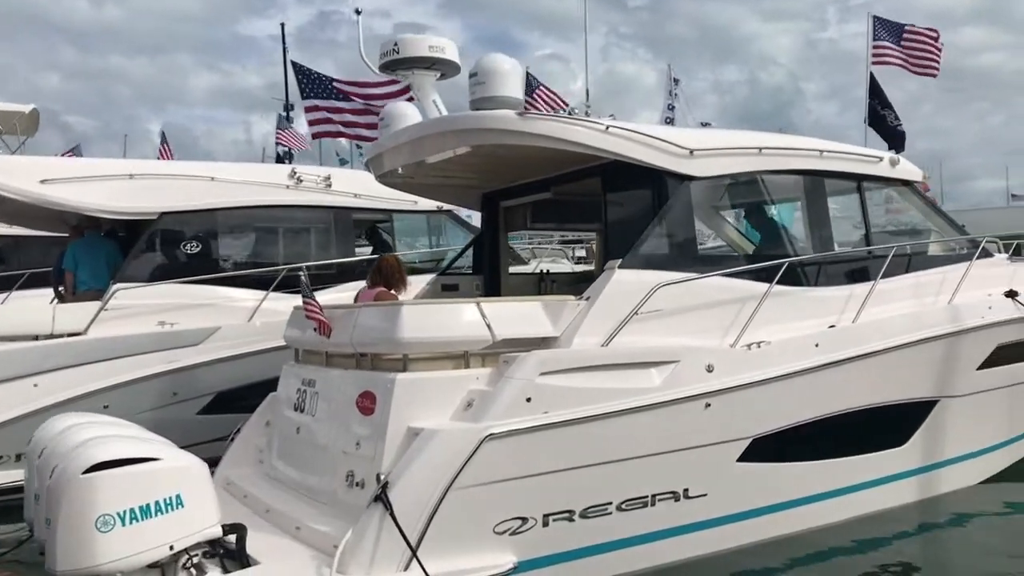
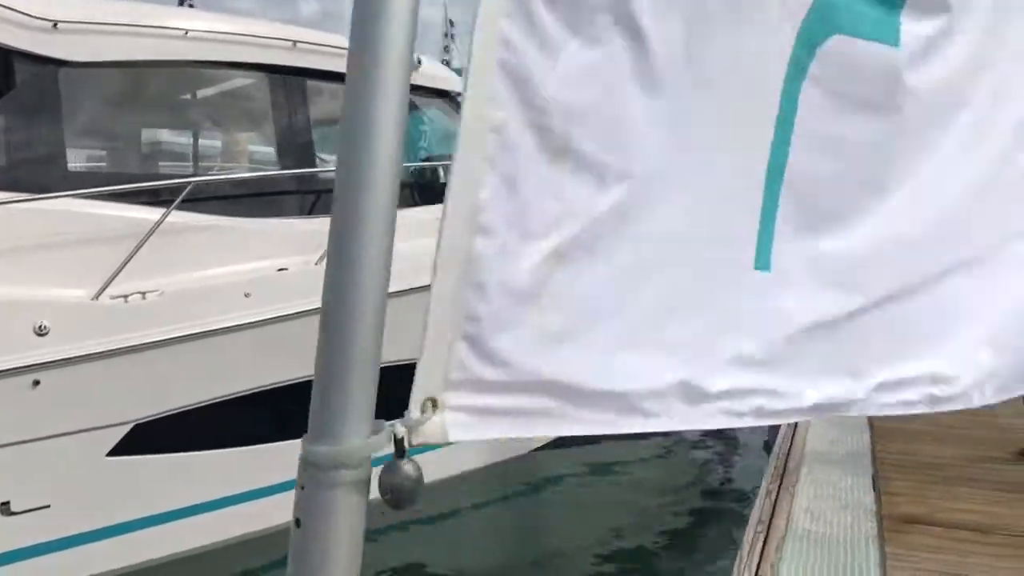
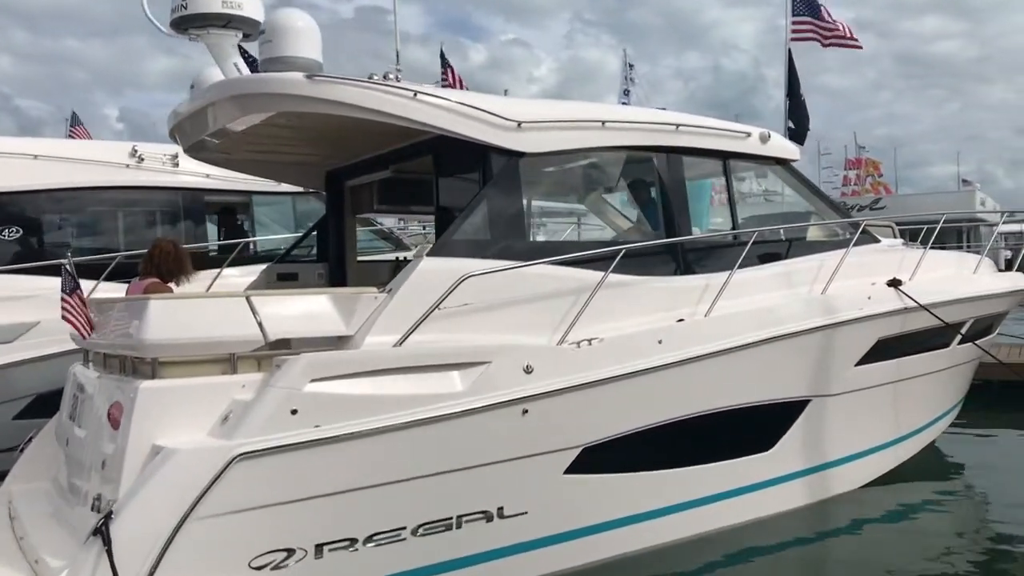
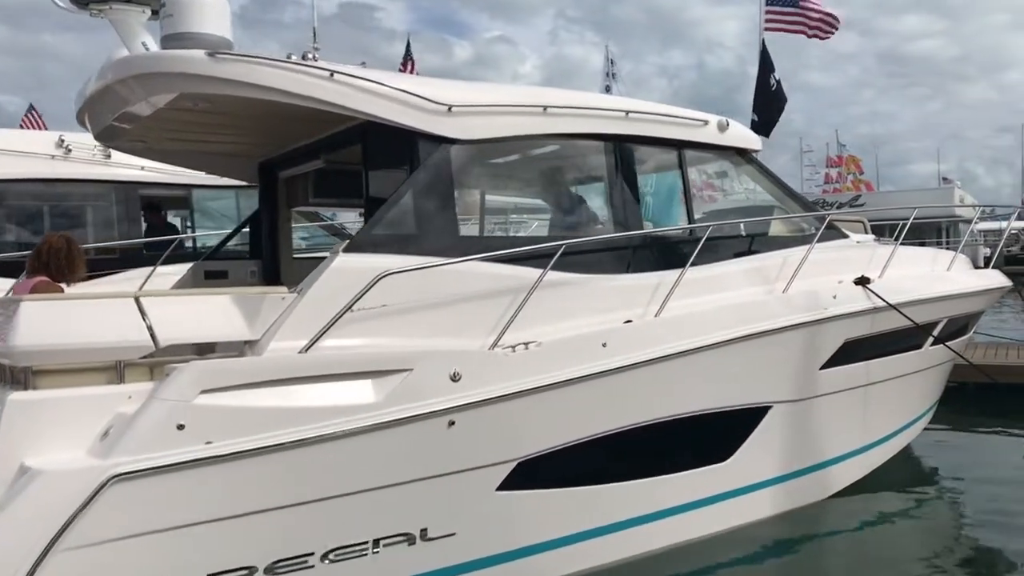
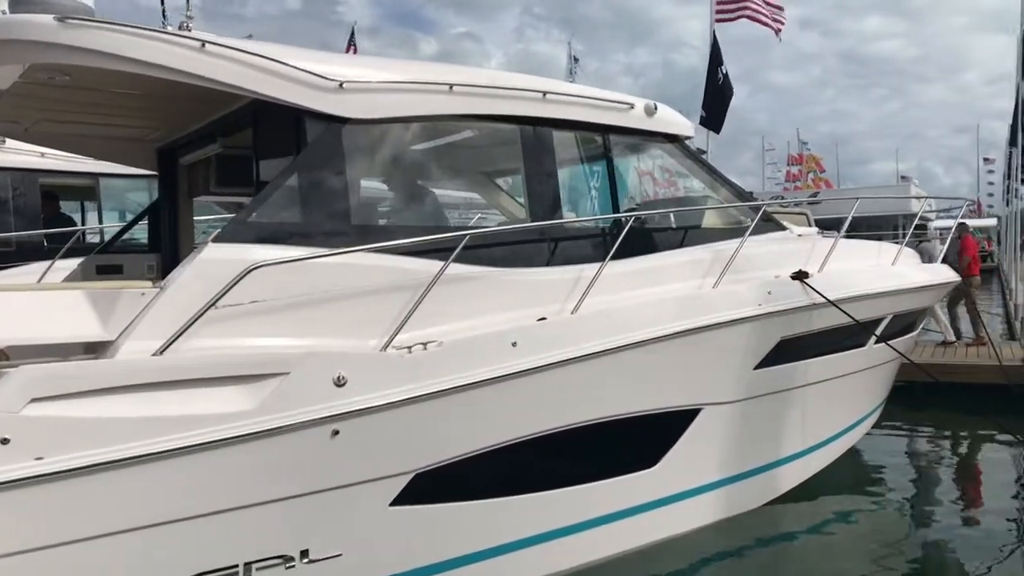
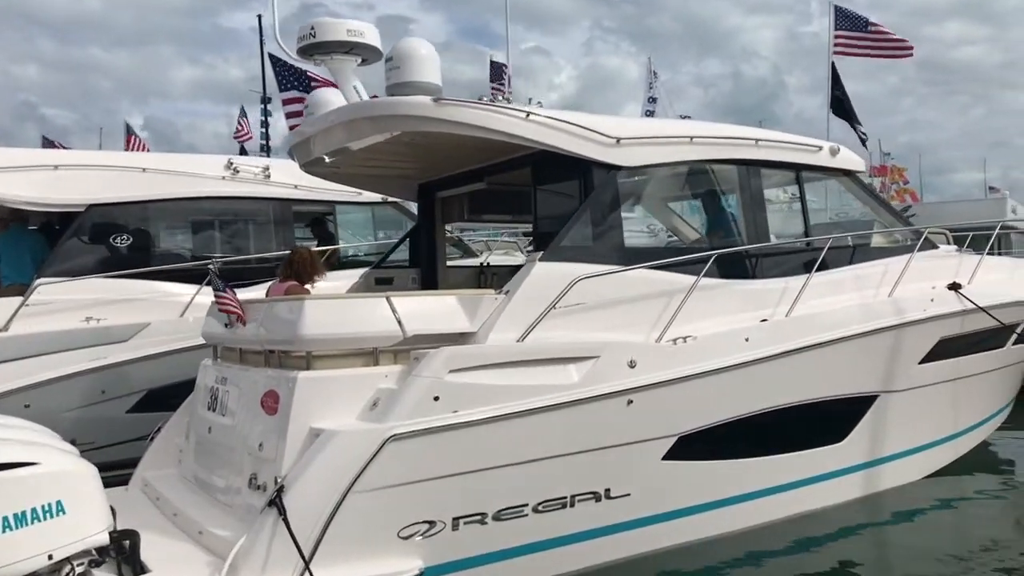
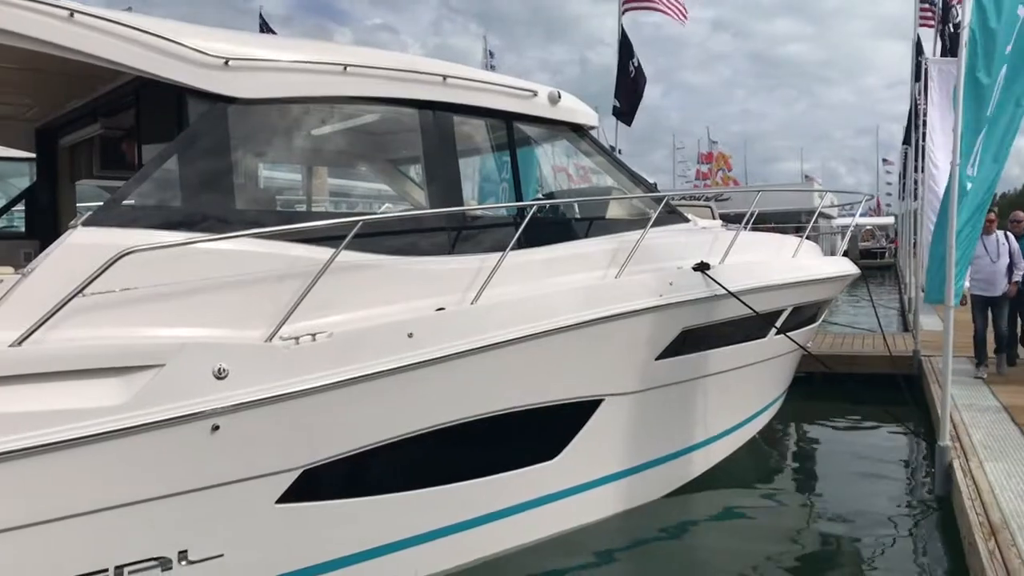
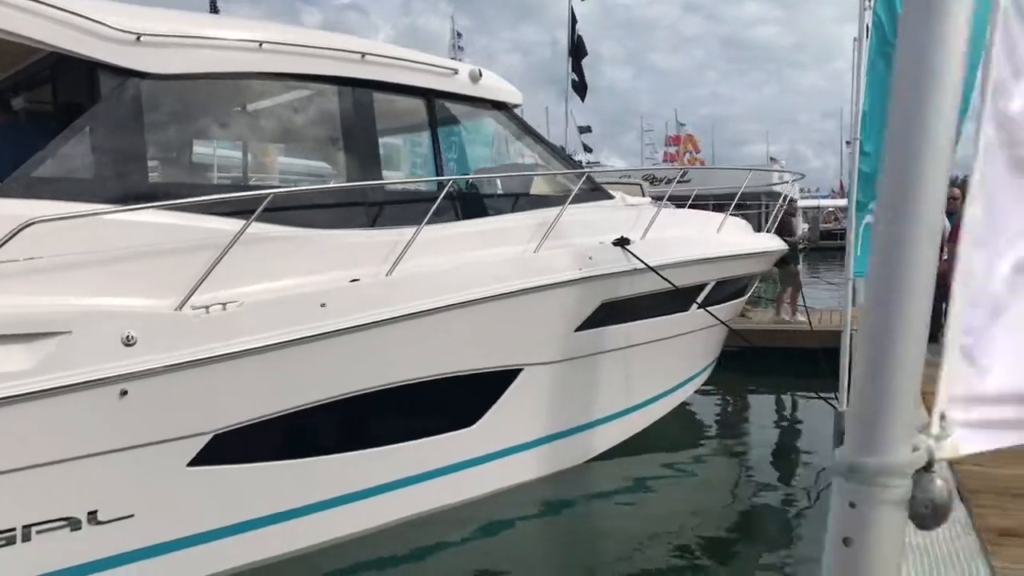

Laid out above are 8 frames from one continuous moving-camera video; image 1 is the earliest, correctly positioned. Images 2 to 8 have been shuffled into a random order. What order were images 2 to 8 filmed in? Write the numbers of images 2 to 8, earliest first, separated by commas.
6, 3, 4, 5, 7, 8, 2
